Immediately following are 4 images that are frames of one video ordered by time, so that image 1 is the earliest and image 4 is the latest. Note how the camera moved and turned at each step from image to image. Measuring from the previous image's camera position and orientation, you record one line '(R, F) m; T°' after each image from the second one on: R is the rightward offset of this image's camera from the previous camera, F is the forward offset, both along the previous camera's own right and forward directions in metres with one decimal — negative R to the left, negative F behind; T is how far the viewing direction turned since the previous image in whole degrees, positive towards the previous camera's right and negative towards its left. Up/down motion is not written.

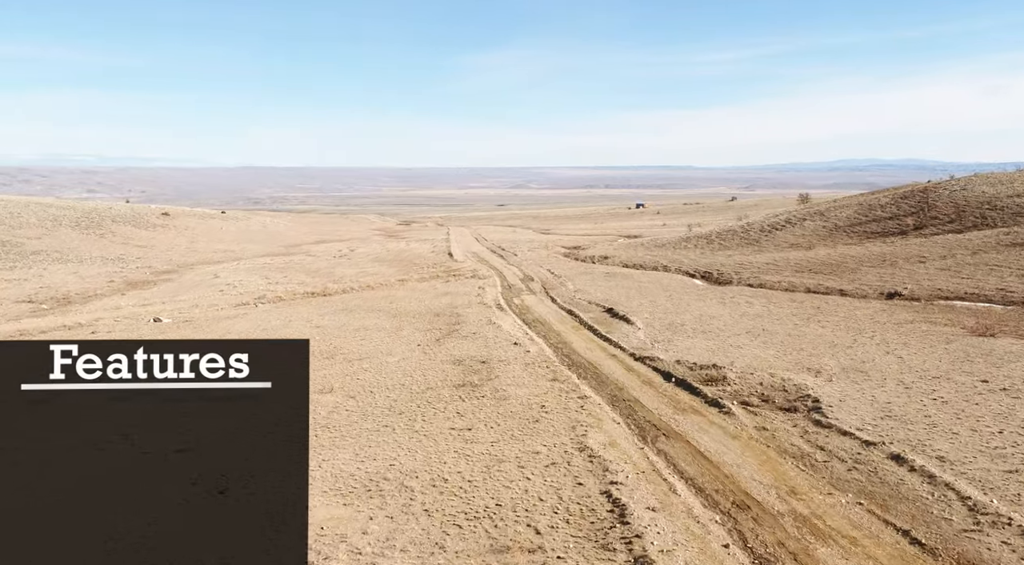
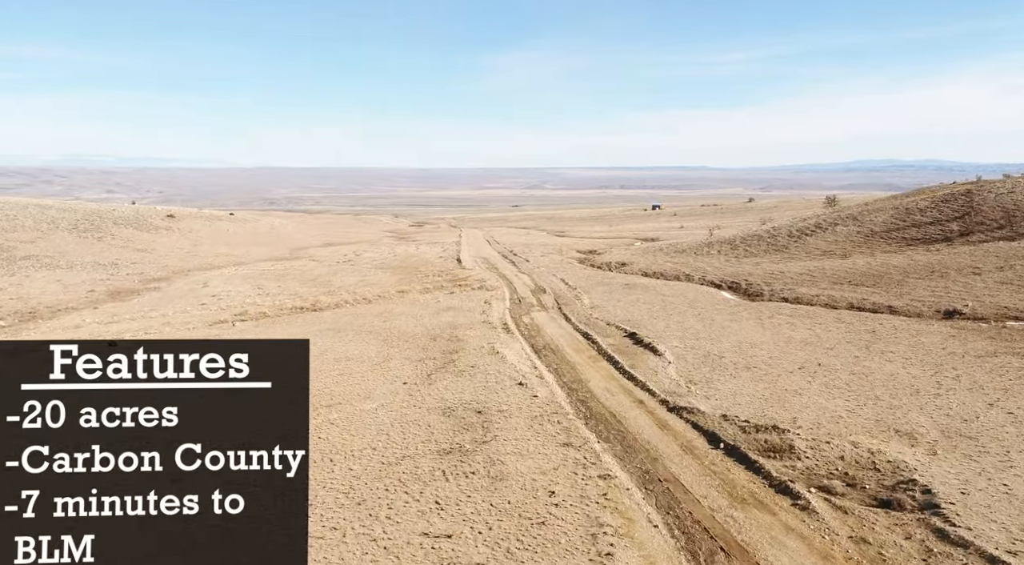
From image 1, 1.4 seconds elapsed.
(+0.2, +3.3) m; -1°
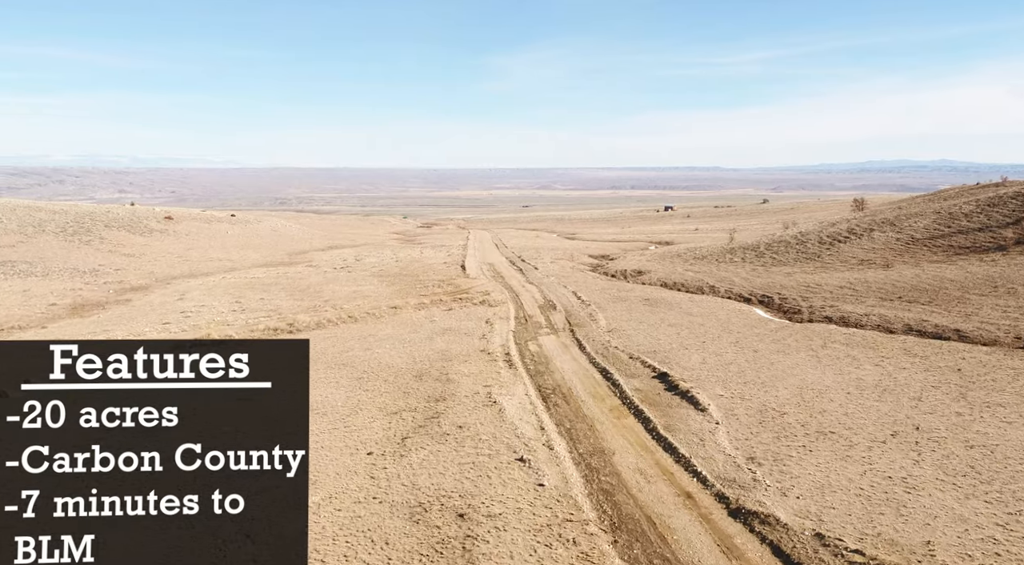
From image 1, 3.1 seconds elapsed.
(+0.2, +4.1) m; -1°
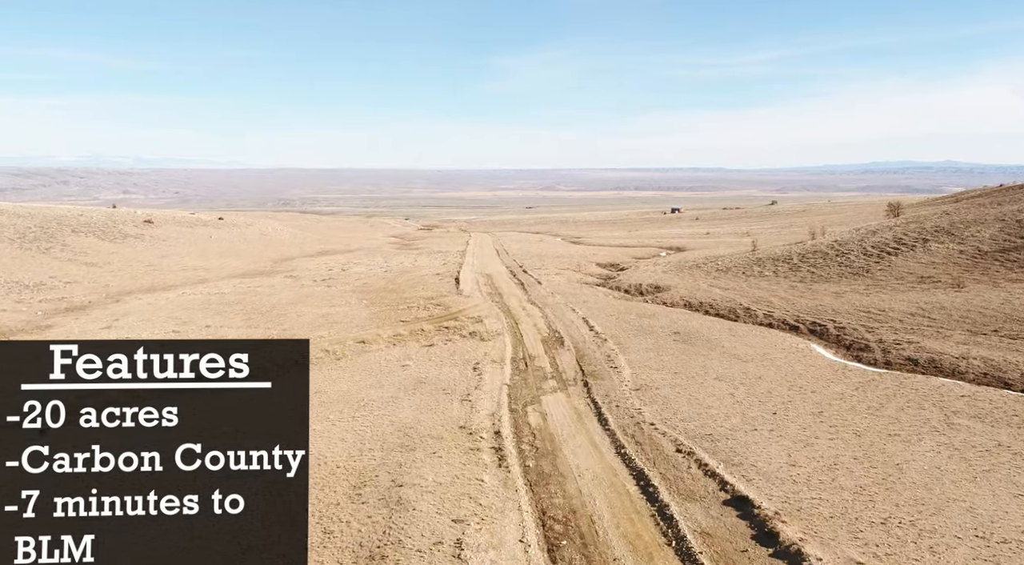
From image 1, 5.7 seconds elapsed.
(+0.2, +6.6) m; 0°
